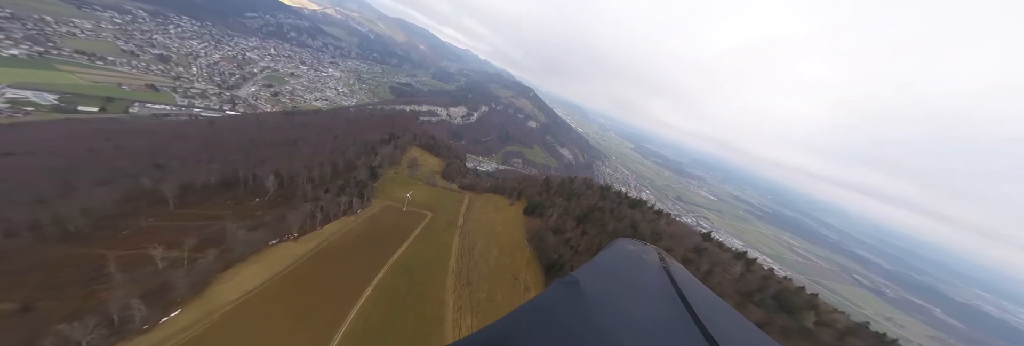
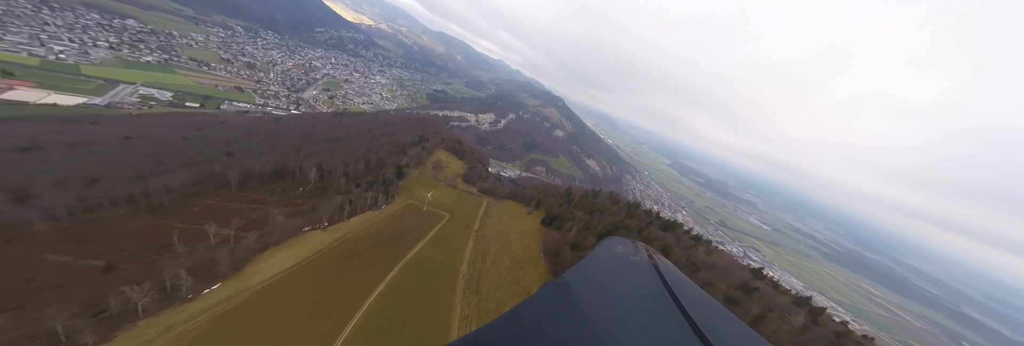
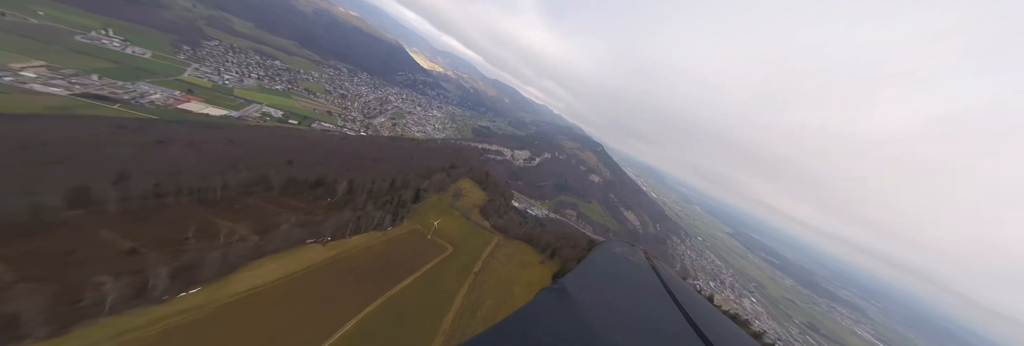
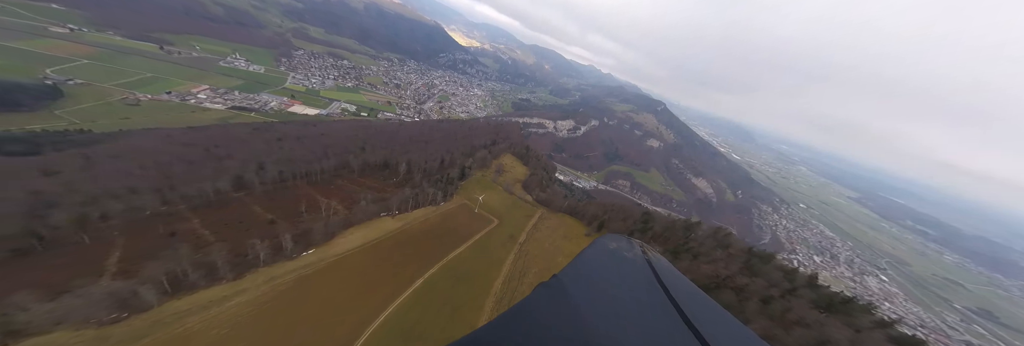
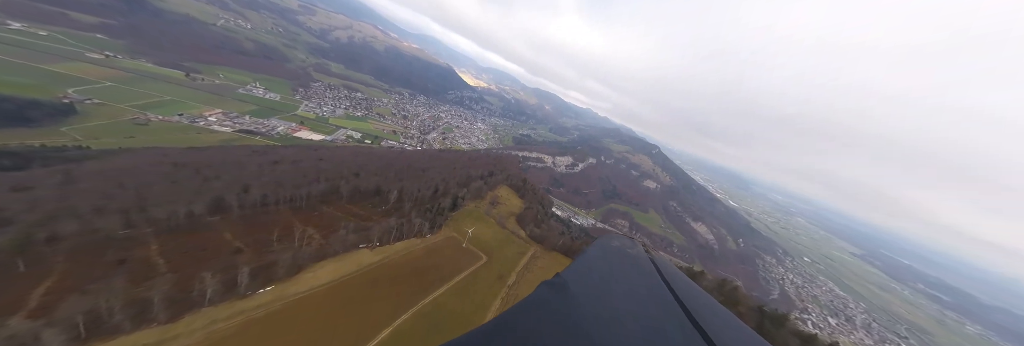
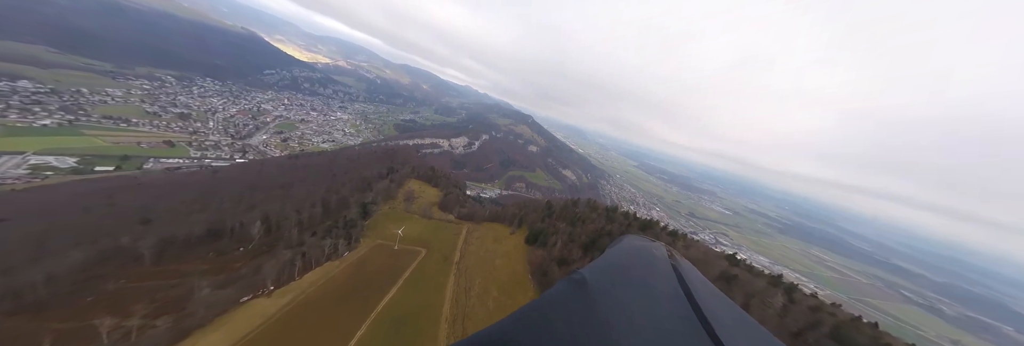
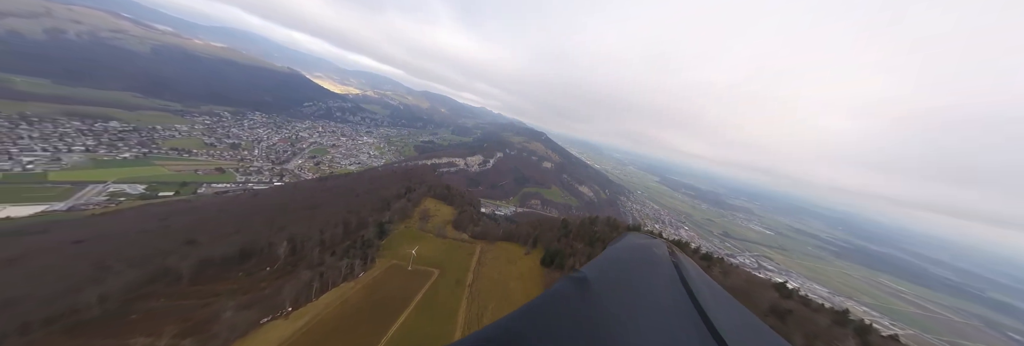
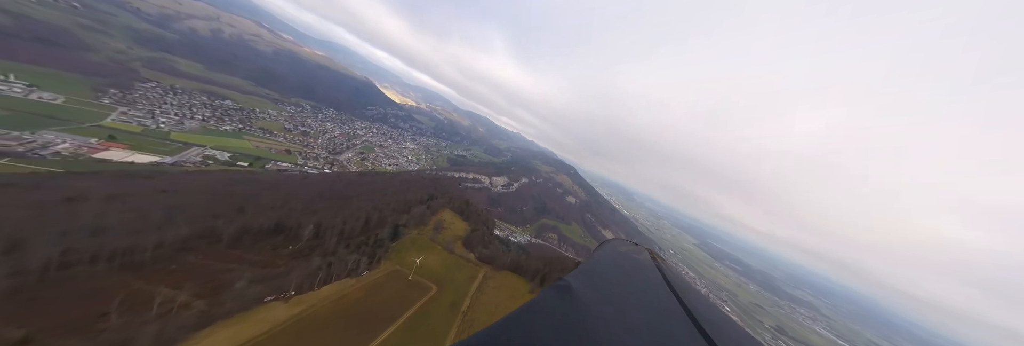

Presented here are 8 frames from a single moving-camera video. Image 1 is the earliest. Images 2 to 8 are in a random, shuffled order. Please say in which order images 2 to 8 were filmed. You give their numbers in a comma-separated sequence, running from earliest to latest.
2, 6, 7, 8, 3, 4, 5
